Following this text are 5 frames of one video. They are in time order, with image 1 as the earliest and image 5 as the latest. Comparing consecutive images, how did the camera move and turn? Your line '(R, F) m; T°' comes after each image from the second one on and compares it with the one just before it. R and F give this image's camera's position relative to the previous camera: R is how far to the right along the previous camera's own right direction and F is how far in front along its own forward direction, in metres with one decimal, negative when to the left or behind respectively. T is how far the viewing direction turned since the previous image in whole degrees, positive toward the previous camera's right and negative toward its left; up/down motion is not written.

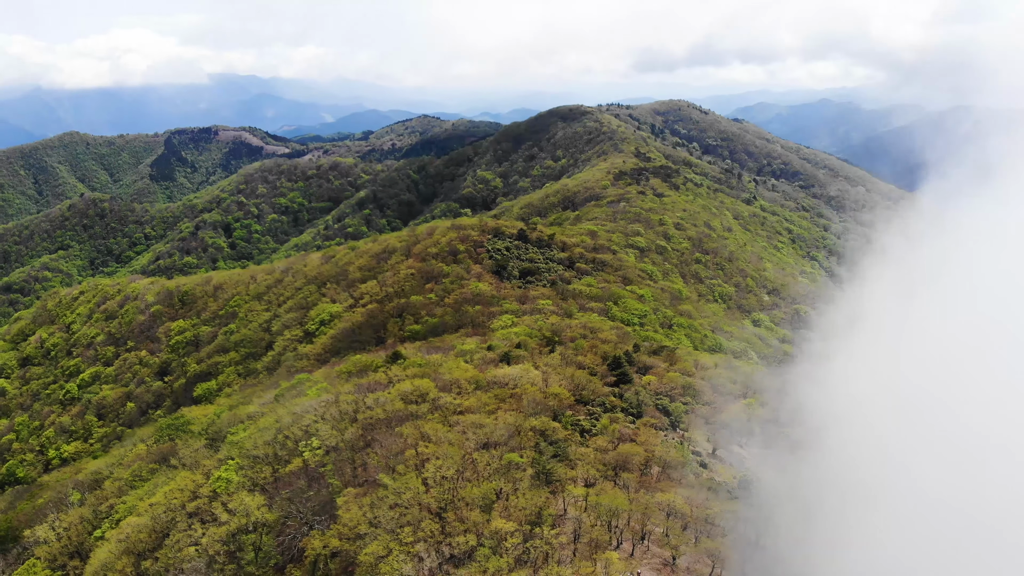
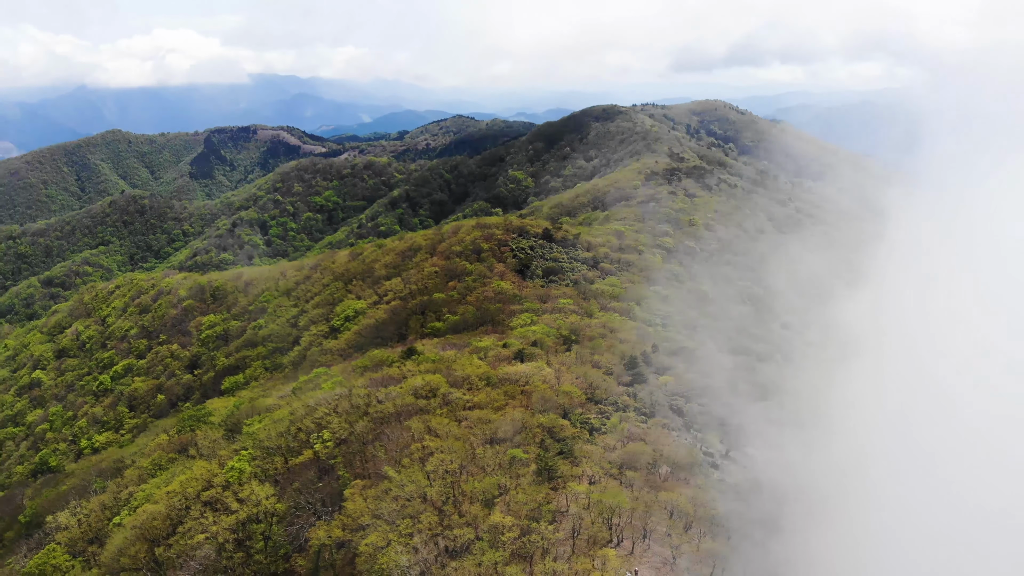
(+1.2, +0.2) m; -3°
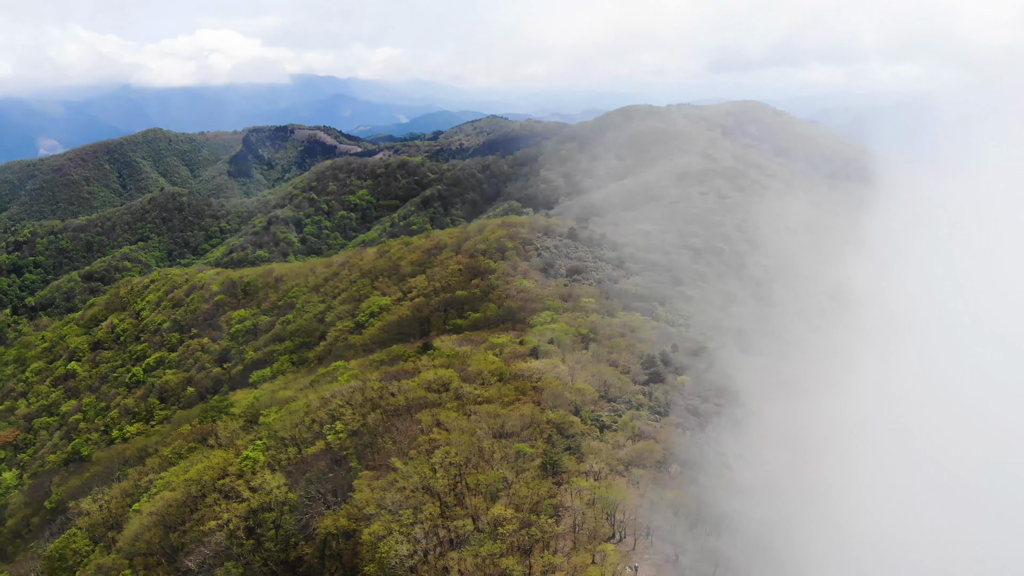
(+1.1, +0.2) m; -3°
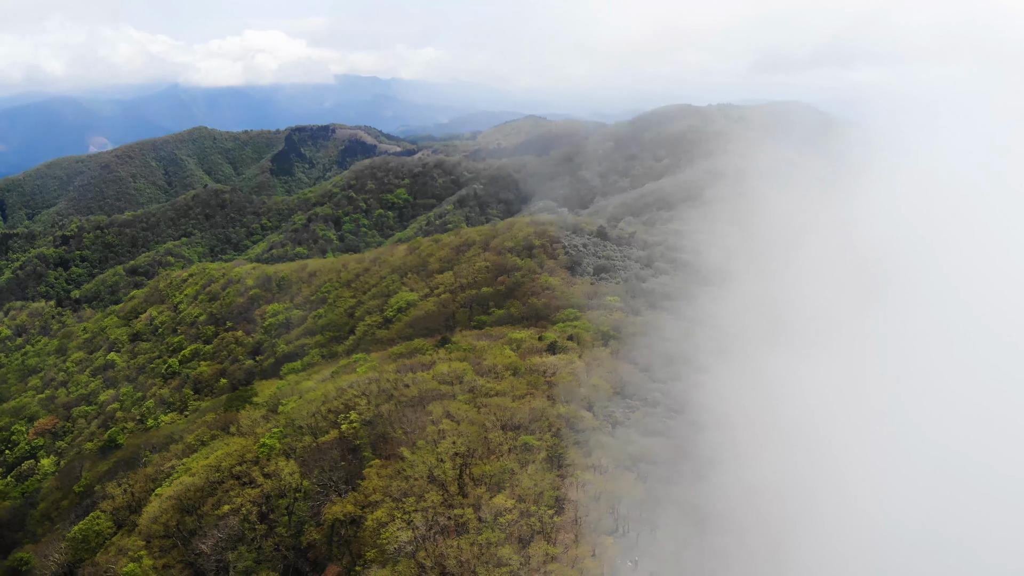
(+1.2, +0.3) m; -3°
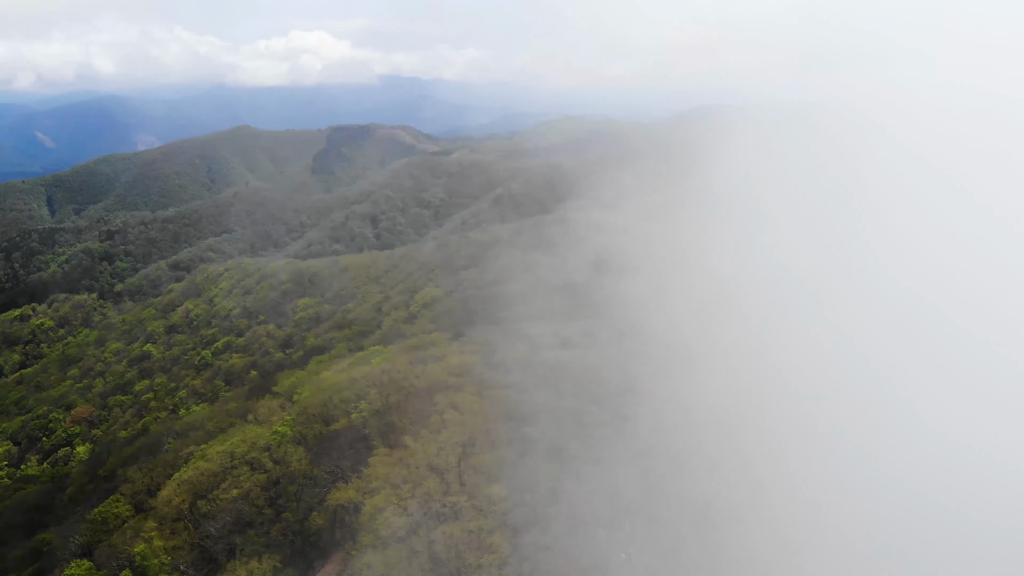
(+1.4, +0.3) m; -3°
